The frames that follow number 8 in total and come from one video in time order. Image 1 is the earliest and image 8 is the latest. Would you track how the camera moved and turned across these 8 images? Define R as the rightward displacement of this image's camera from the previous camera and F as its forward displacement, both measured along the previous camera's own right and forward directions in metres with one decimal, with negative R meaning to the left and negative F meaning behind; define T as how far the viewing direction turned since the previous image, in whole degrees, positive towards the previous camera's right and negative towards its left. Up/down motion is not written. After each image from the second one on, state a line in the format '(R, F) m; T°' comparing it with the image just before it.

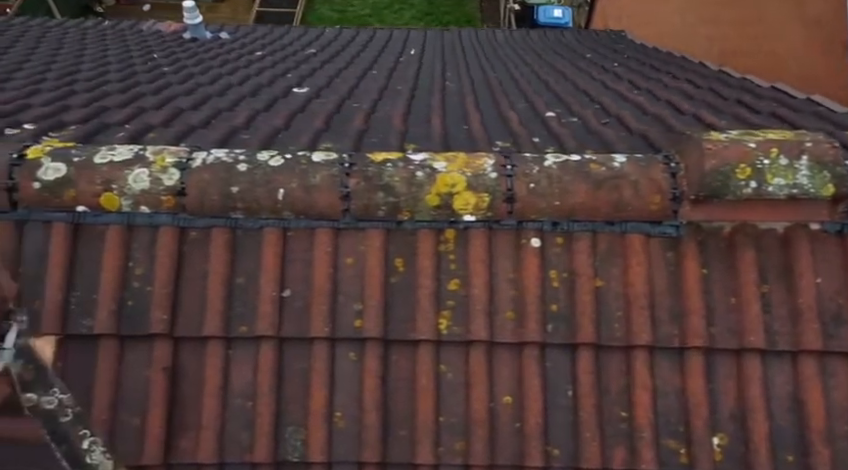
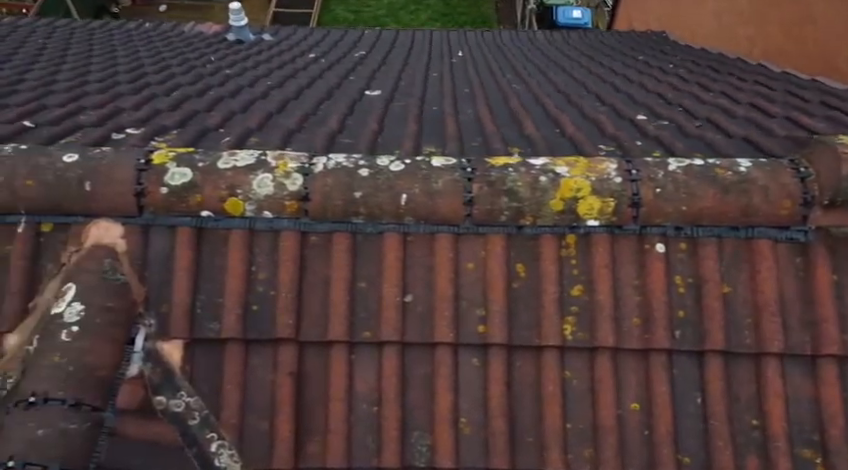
(-0.4, 0.0) m; -2°
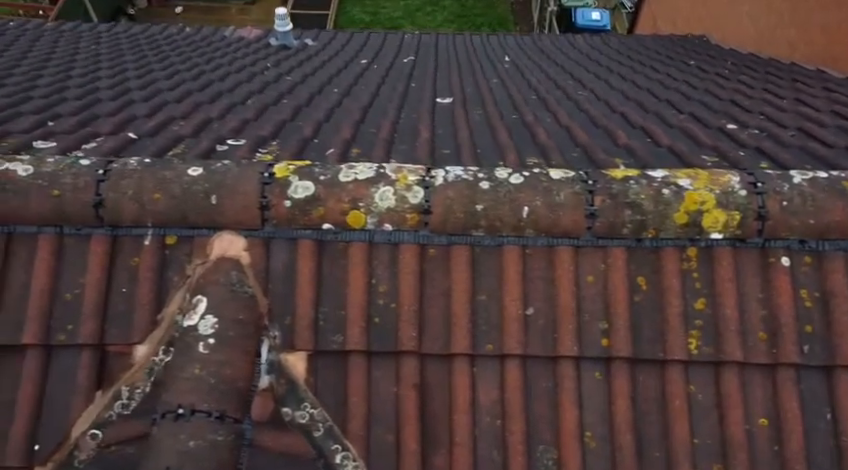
(-0.4, 0.0) m; -2°
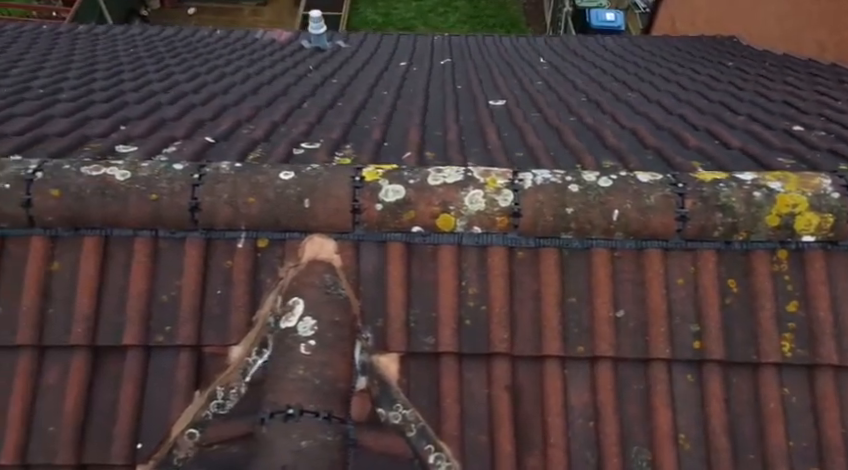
(-0.3, 0.0) m; -1°
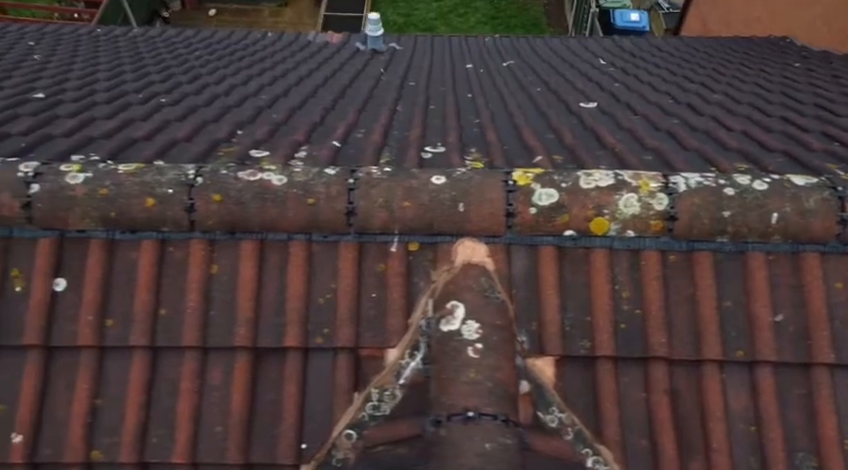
(-0.5, 0.0) m; -2°
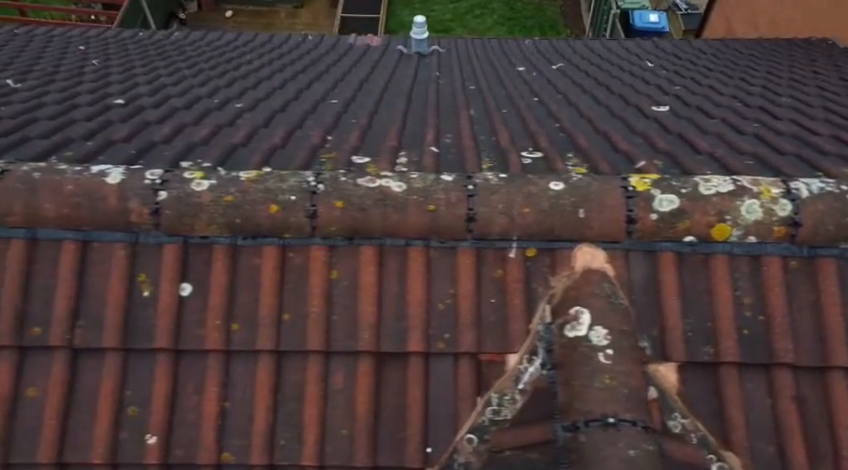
(-0.4, 0.0) m; -2°
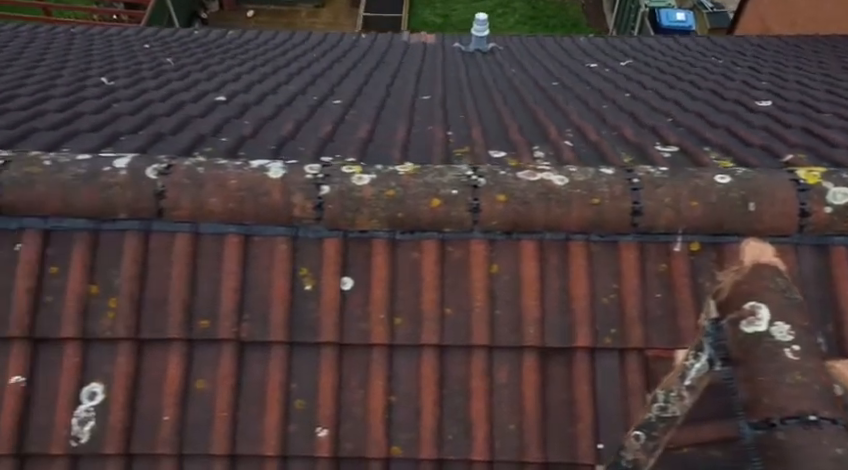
(-0.6, 0.0) m; -2°
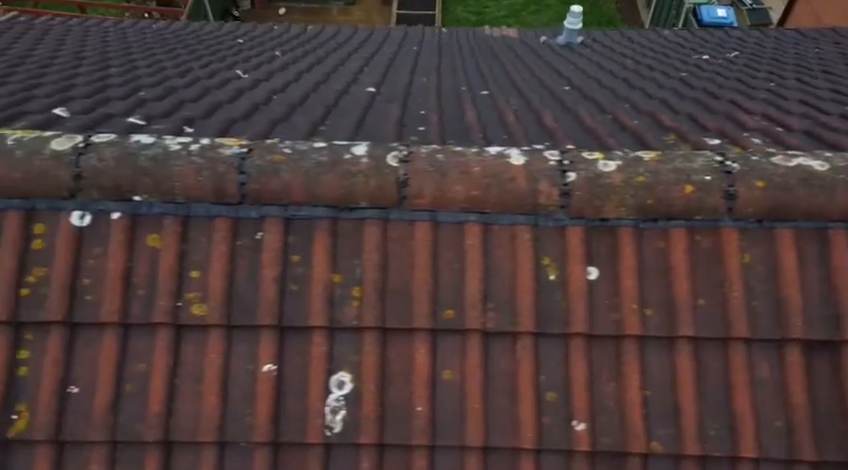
(-0.8, +0.1) m; -4°
